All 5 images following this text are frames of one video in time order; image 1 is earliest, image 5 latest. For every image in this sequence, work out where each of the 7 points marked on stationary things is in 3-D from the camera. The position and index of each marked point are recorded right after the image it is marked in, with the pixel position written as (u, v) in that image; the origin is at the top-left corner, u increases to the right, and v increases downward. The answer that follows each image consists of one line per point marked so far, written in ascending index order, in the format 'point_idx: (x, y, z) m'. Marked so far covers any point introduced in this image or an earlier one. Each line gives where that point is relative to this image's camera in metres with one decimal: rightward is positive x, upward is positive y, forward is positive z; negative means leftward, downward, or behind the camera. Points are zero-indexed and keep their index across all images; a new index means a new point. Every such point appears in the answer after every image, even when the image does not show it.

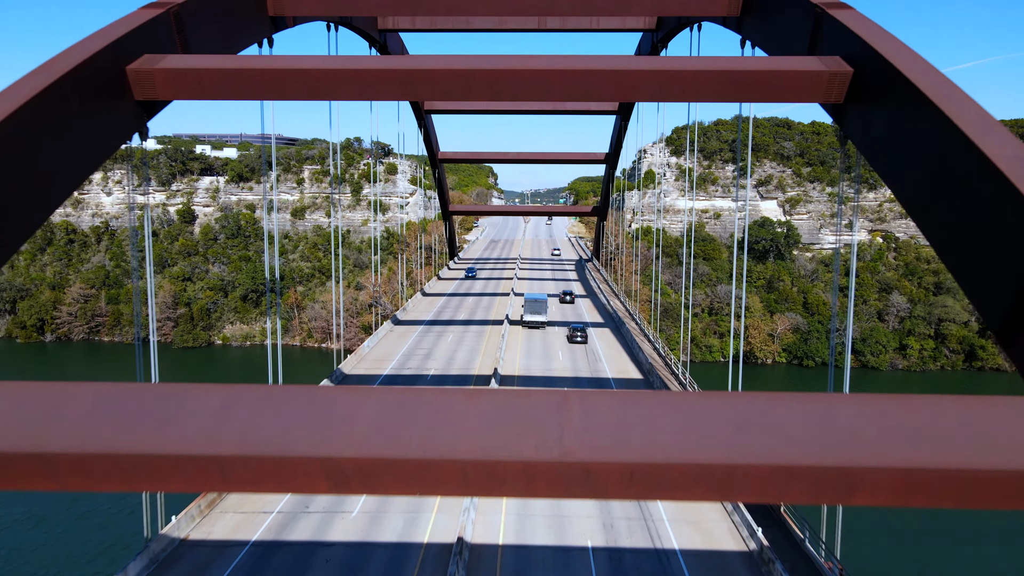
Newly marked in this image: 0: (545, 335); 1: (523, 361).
0: (+0.8, -1.2, +18.1) m
1: (+0.2, -1.6, +15.3) m
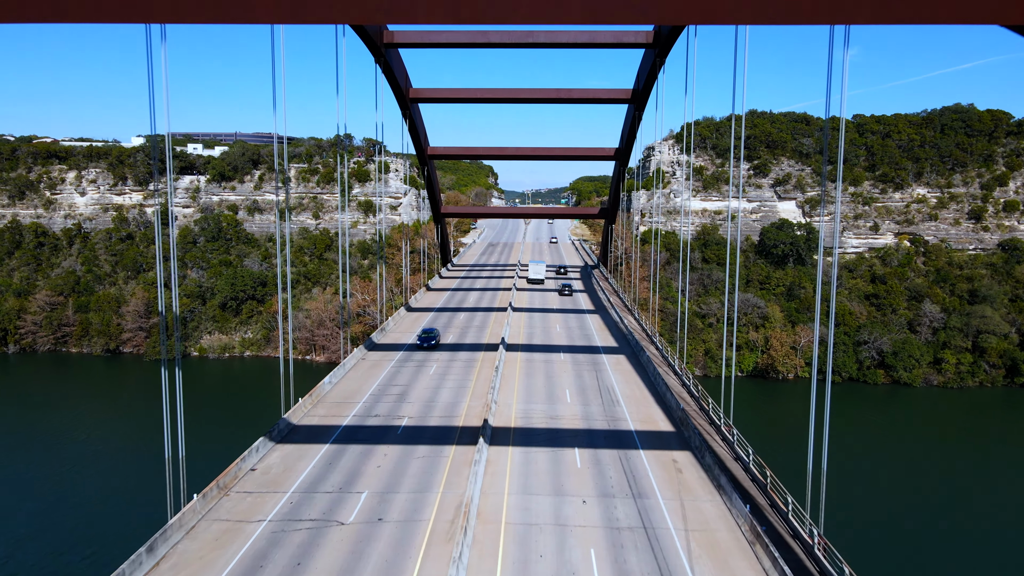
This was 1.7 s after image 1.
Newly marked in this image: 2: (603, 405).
0: (+0.8, -1.6, +15.0) m
1: (+0.2, -2.0, +12.1) m
2: (+1.6, -2.0, +12.3) m
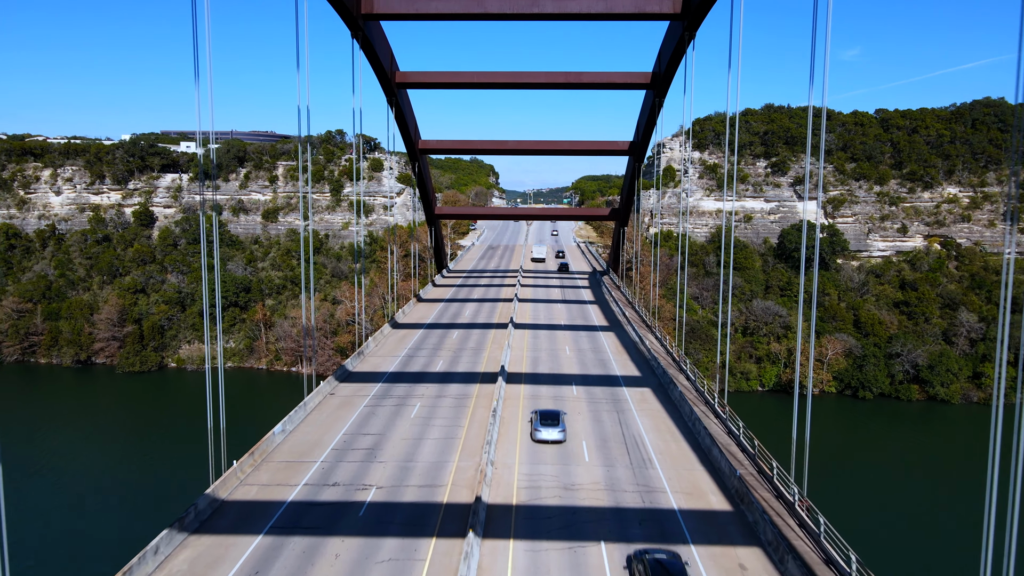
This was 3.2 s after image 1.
0: (+0.8, -2.0, +12.2) m
1: (+0.2, -2.4, +9.3) m
2: (+1.6, -2.4, +9.5) m
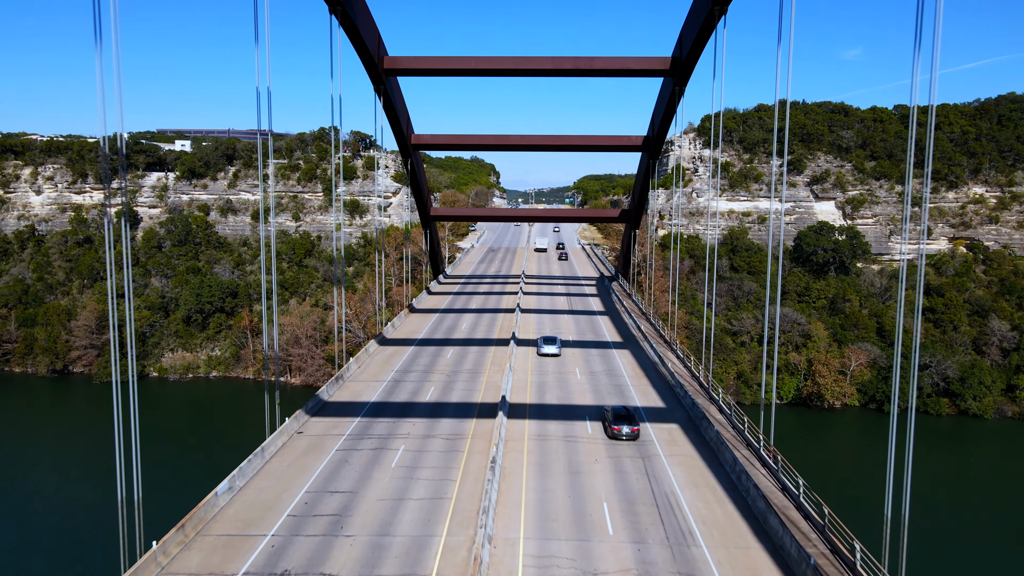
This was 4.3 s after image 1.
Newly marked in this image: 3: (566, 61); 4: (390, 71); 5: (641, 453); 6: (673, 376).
0: (+0.8, -2.2, +10.1) m
1: (+0.2, -2.6, +7.3) m
2: (+1.6, -2.7, +7.4) m
3: (+1.3, +5.5, +17.2) m
4: (-3.0, +5.4, +17.7) m
5: (+1.8, -2.3, +9.9) m
6: (+3.0, -1.7, +13.5) m
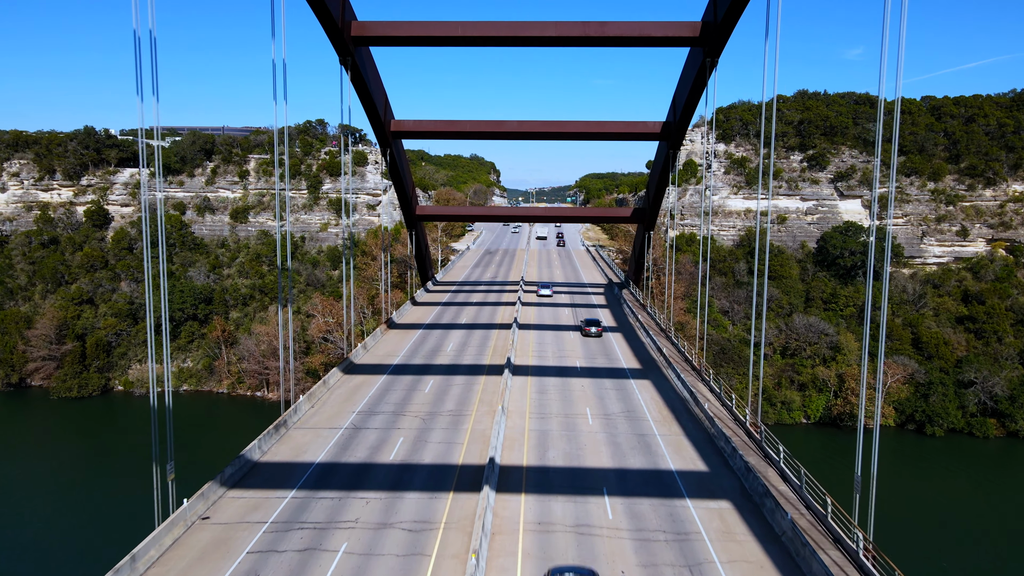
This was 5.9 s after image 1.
0: (+0.7, -2.5, +7.1) m
1: (+0.1, -2.9, +4.2) m
2: (+1.5, -3.0, +4.4) m
3: (+1.2, +5.2, +14.2) m
4: (-3.1, +5.1, +14.7) m
5: (+1.7, -2.6, +6.9) m
6: (+2.9, -2.0, +10.5) m
